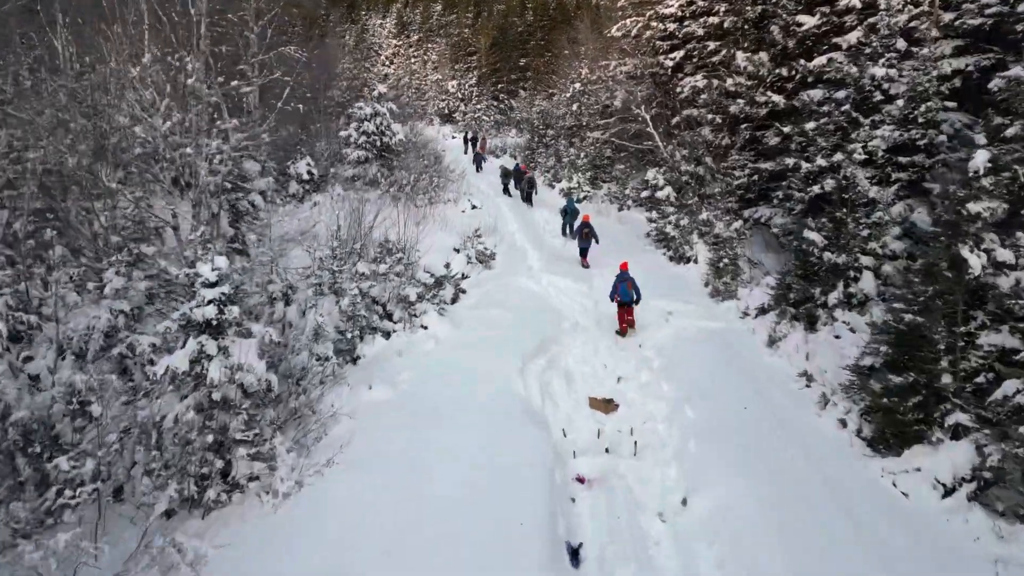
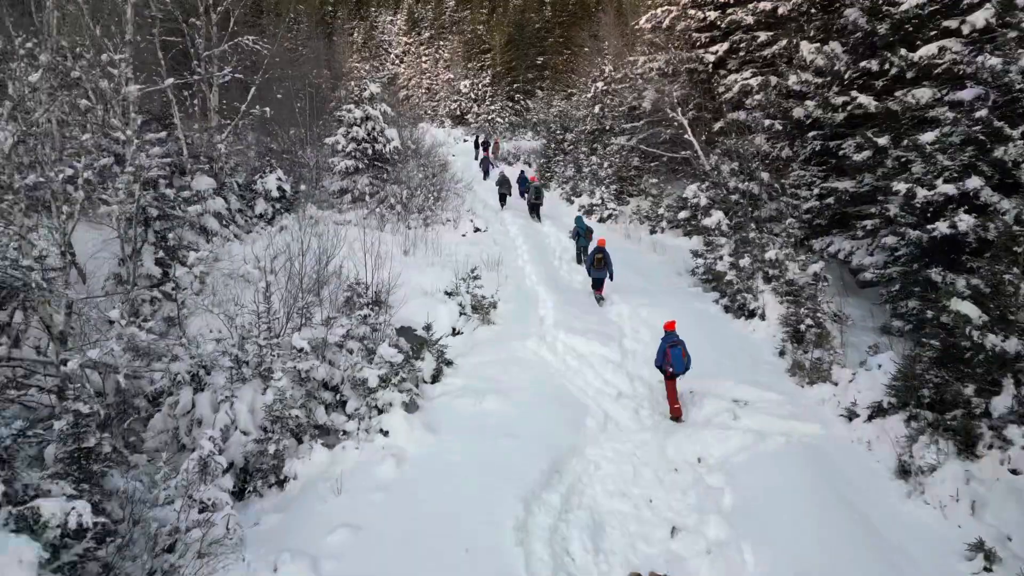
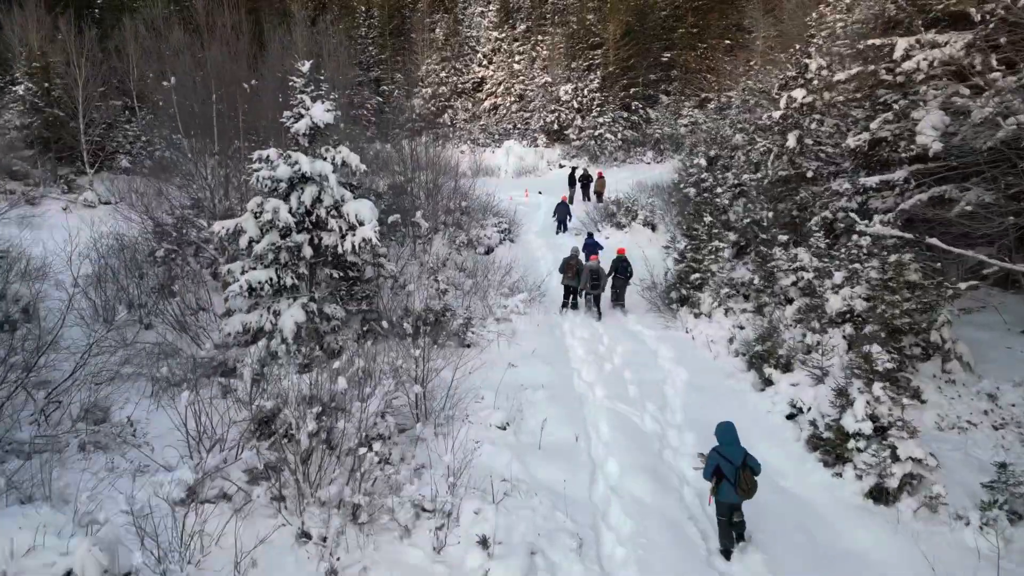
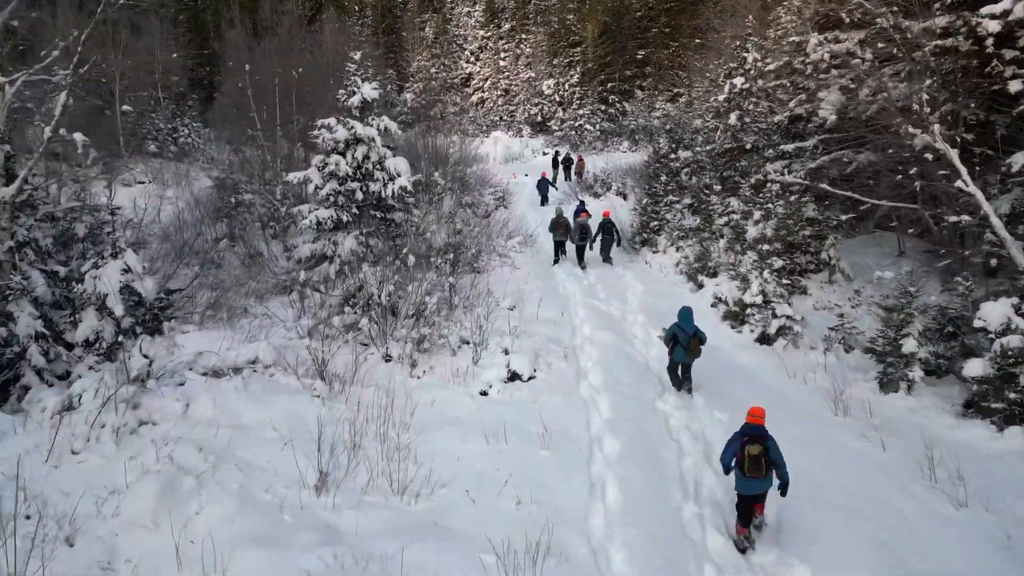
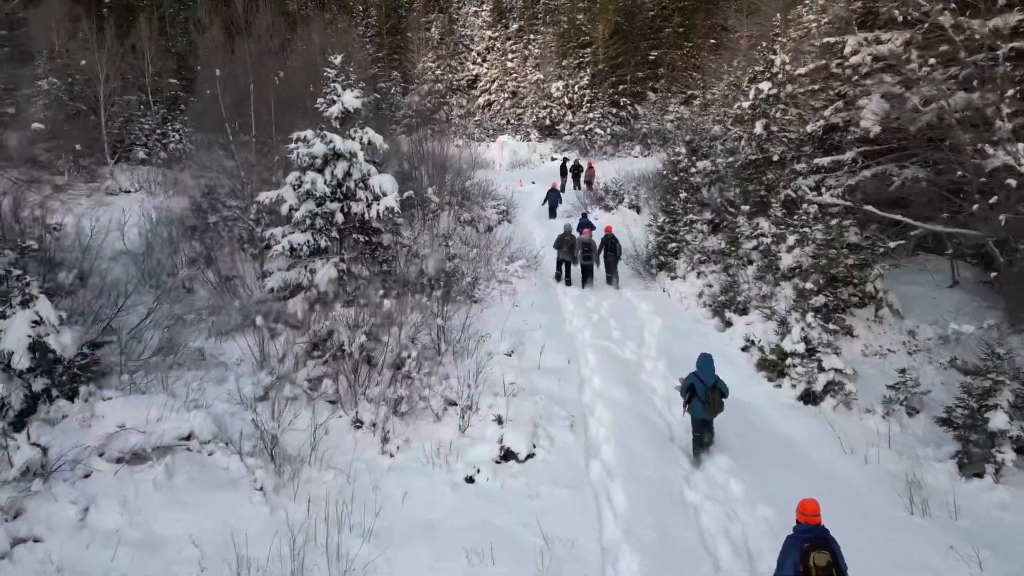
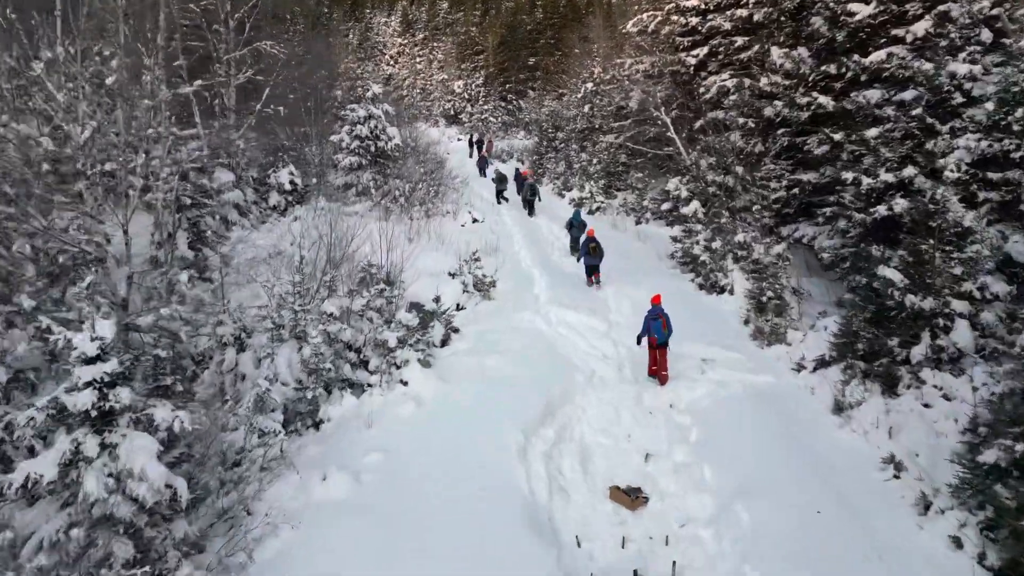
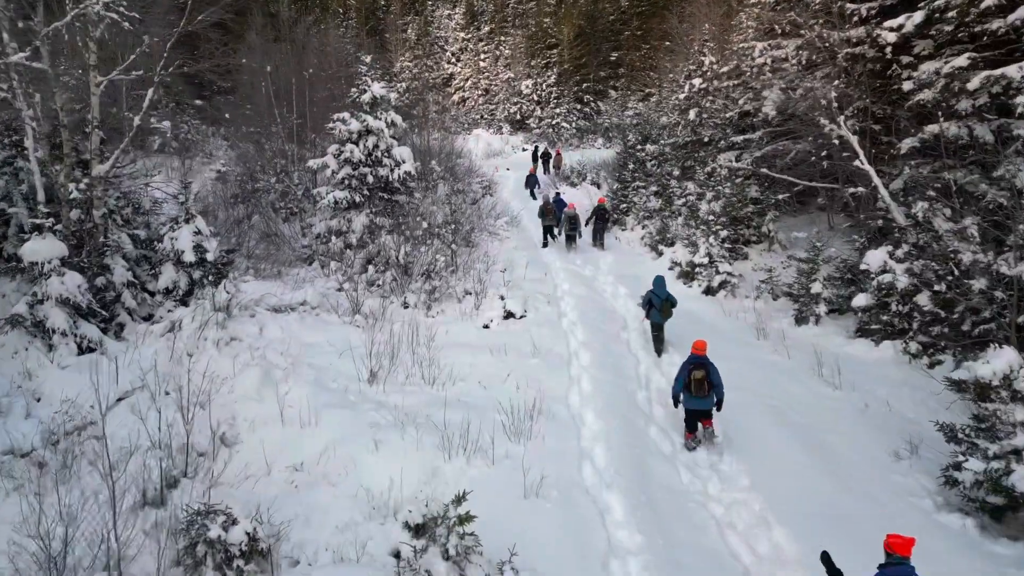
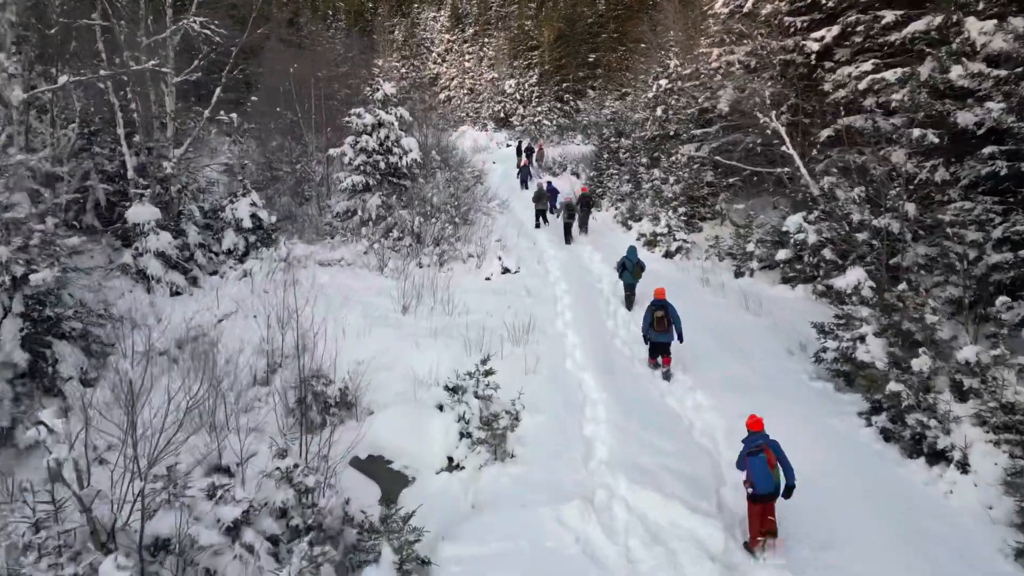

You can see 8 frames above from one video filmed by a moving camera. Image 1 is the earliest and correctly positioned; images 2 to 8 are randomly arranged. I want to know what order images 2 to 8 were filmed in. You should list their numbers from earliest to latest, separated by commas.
6, 2, 8, 7, 4, 5, 3
